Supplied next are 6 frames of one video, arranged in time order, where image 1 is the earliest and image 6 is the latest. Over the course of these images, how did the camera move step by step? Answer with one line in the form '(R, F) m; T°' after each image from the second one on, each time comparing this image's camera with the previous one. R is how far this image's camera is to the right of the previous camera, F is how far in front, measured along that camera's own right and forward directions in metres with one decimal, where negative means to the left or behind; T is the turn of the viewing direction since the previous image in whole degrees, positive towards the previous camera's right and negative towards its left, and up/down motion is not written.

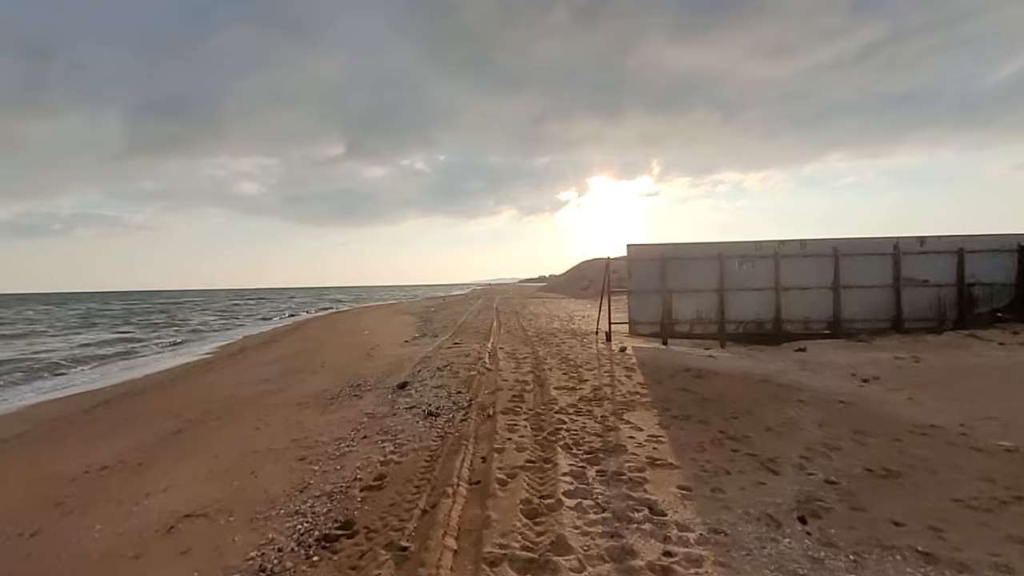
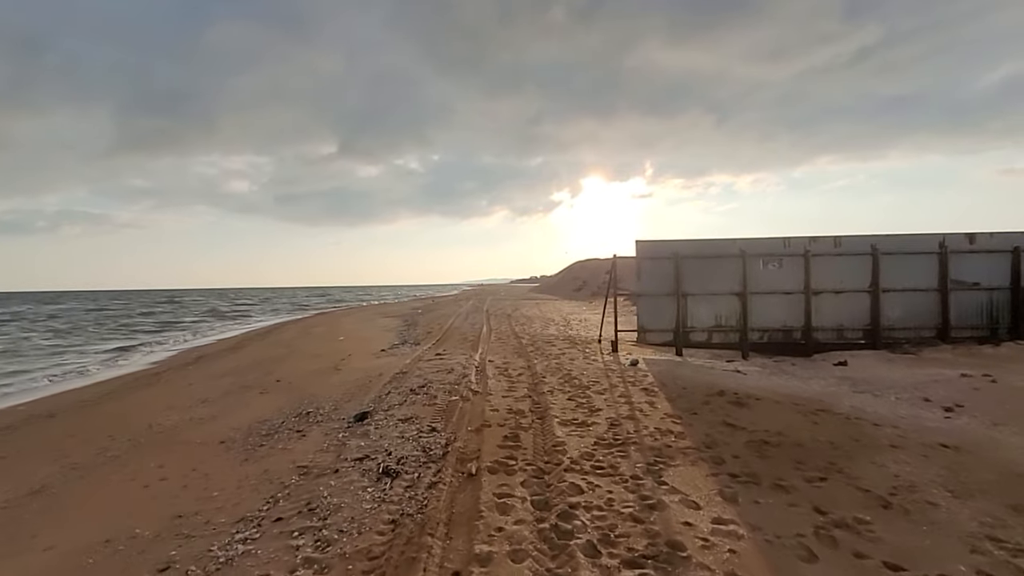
(0.0, +2.0) m; +1°
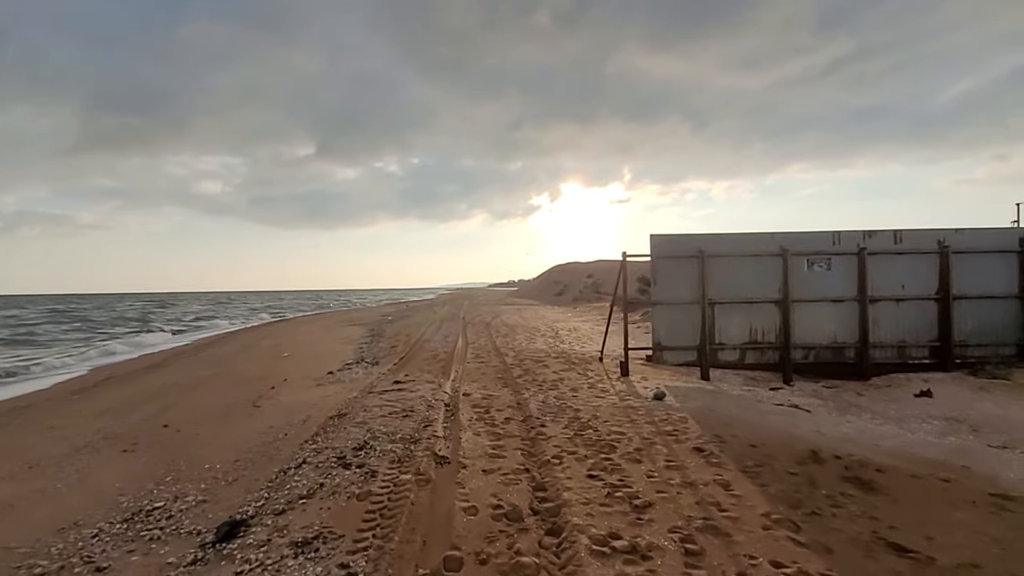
(-0.1, +3.0) m; +3°
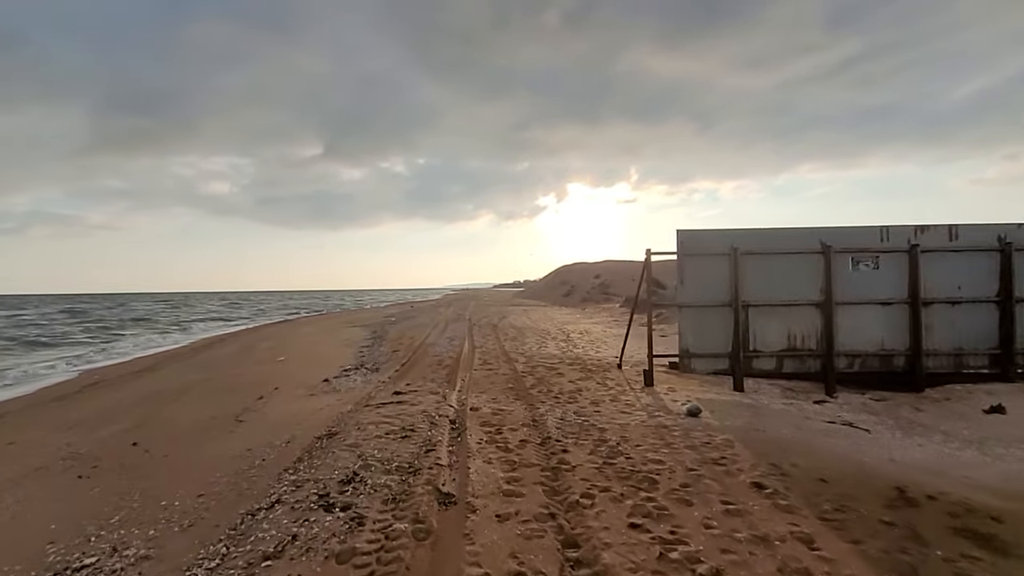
(-0.1, +1.0) m; -1°
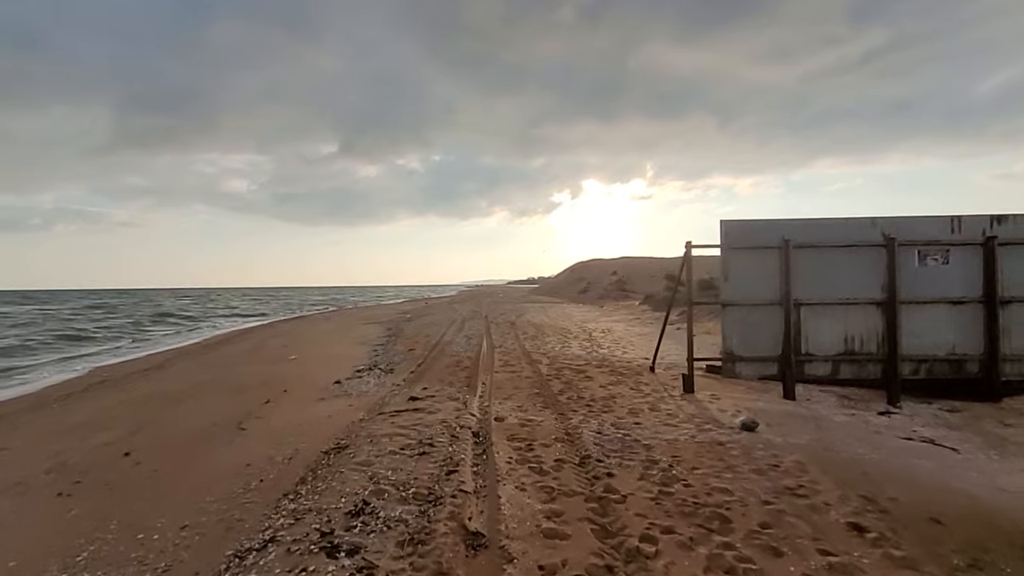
(-0.2, +0.8) m; -2°
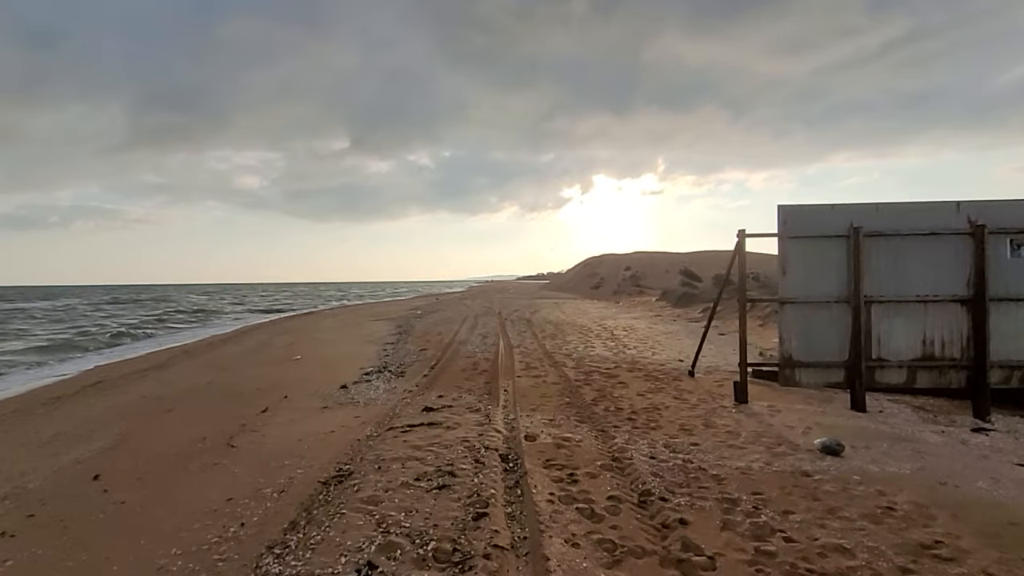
(-0.3, +1.0) m; -1°
